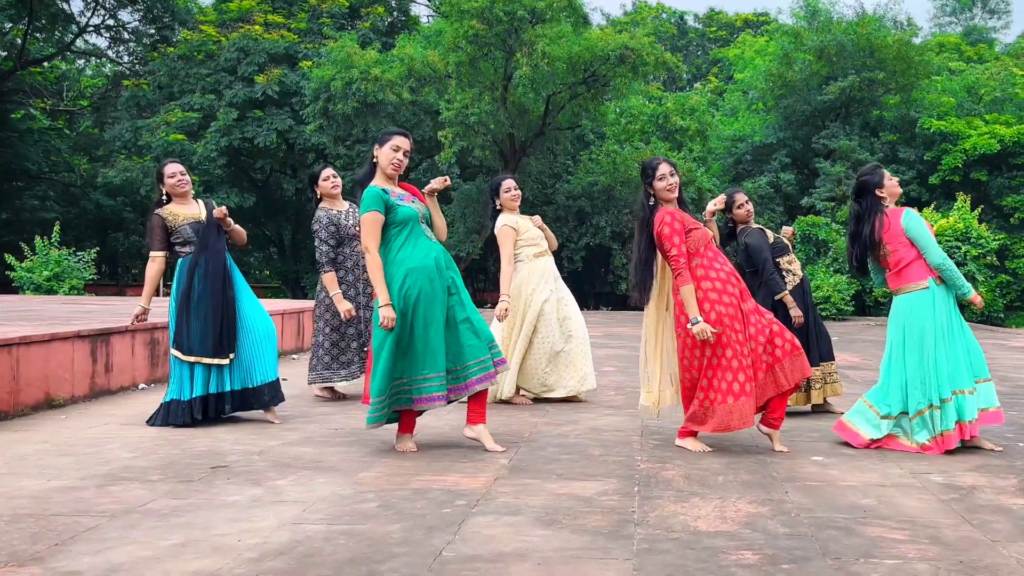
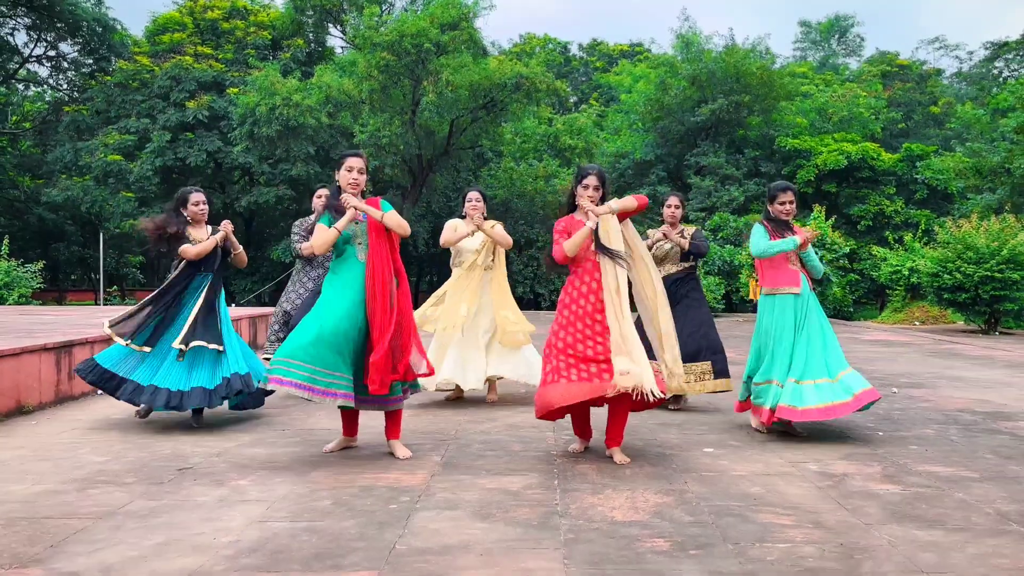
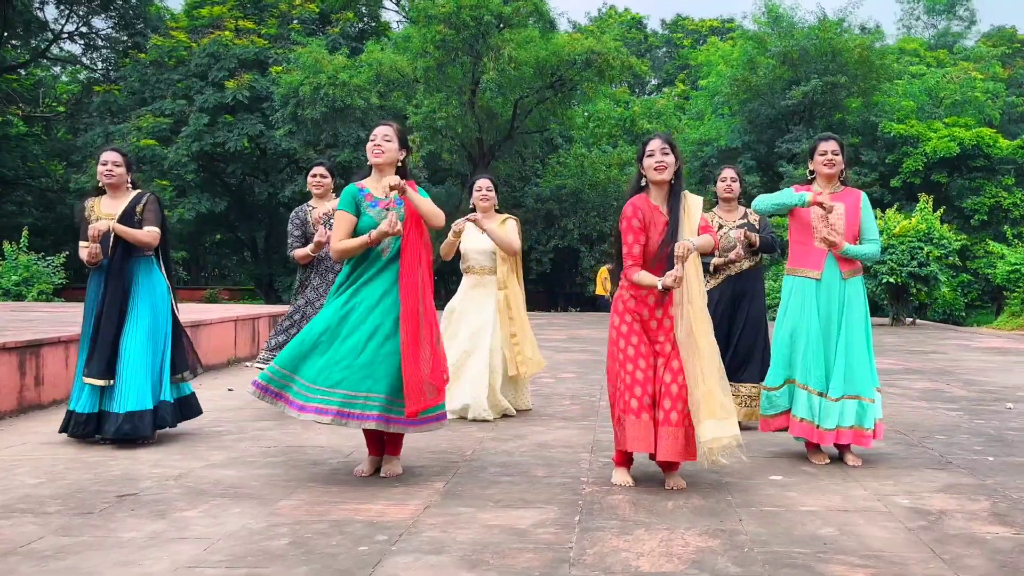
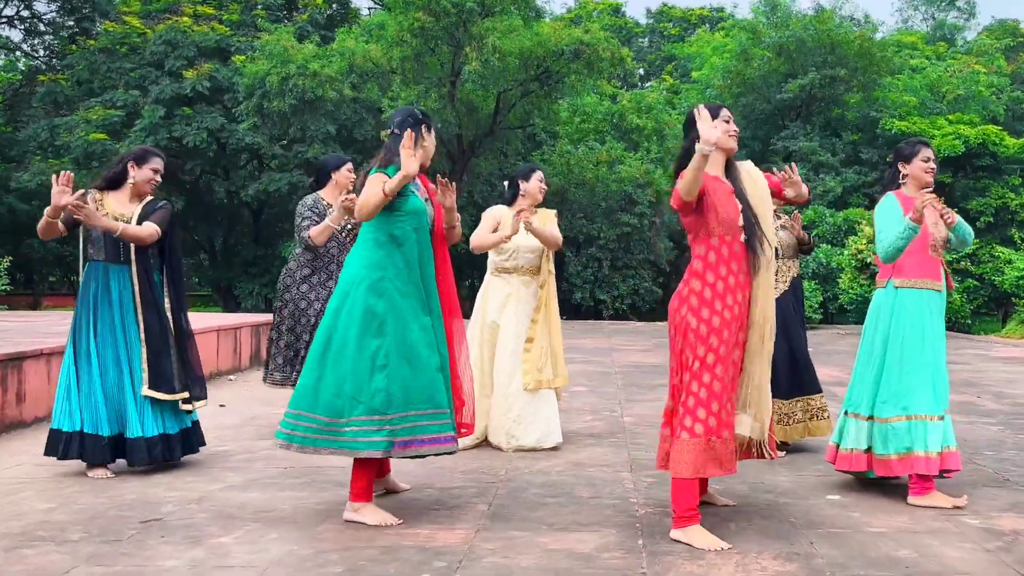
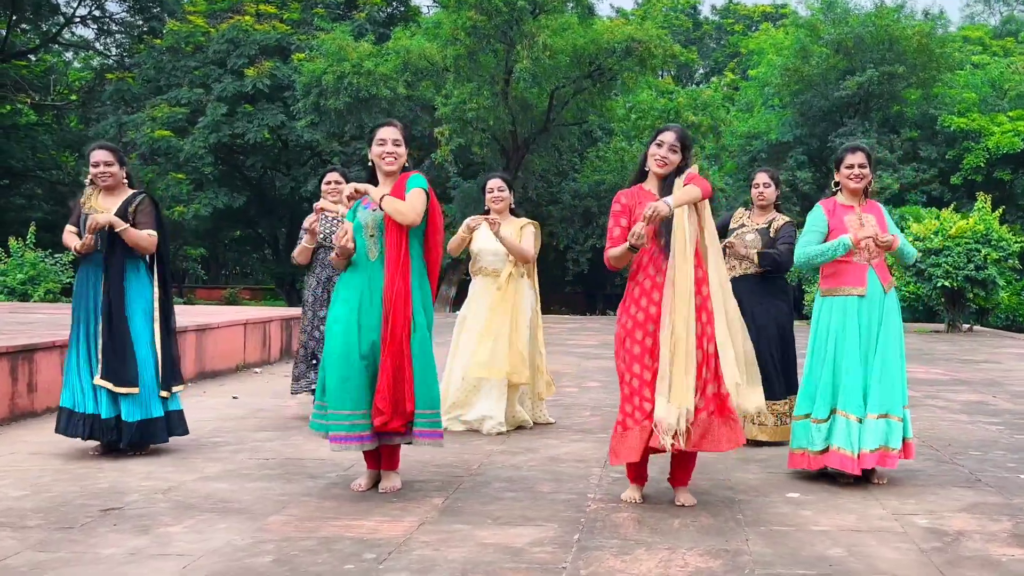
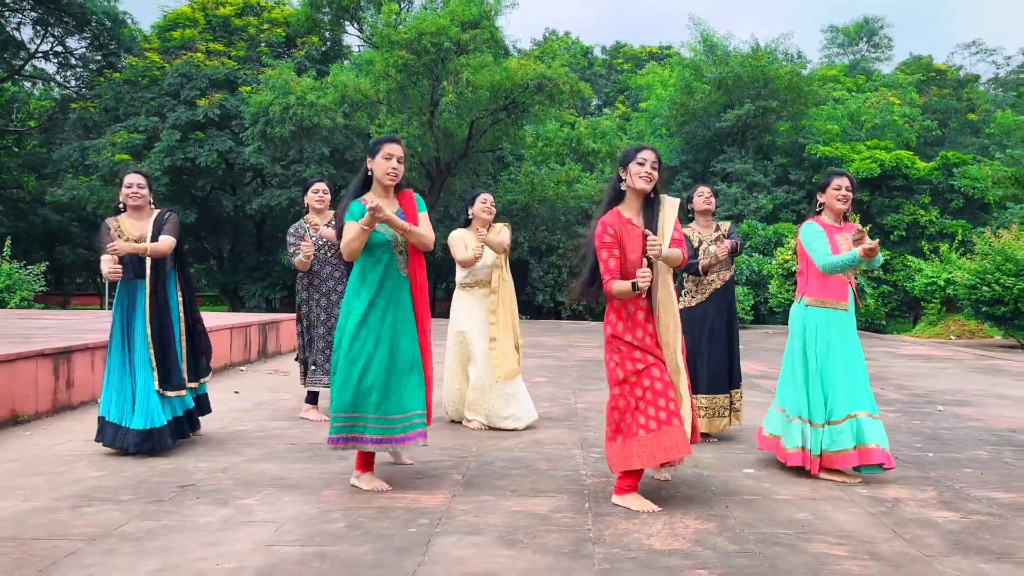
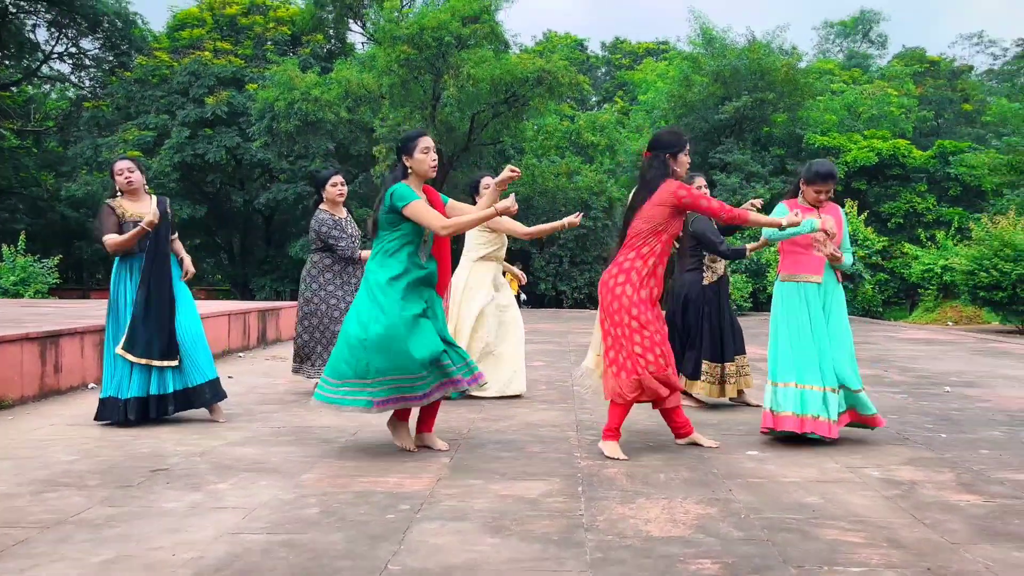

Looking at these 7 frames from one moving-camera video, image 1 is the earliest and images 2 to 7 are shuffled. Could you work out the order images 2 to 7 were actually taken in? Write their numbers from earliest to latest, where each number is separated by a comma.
7, 3, 5, 6, 4, 2
